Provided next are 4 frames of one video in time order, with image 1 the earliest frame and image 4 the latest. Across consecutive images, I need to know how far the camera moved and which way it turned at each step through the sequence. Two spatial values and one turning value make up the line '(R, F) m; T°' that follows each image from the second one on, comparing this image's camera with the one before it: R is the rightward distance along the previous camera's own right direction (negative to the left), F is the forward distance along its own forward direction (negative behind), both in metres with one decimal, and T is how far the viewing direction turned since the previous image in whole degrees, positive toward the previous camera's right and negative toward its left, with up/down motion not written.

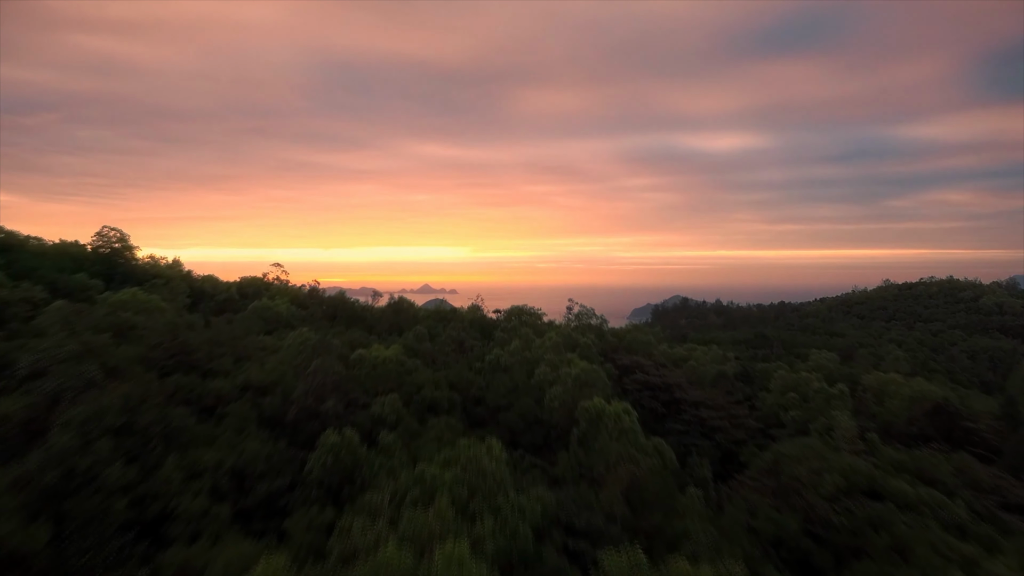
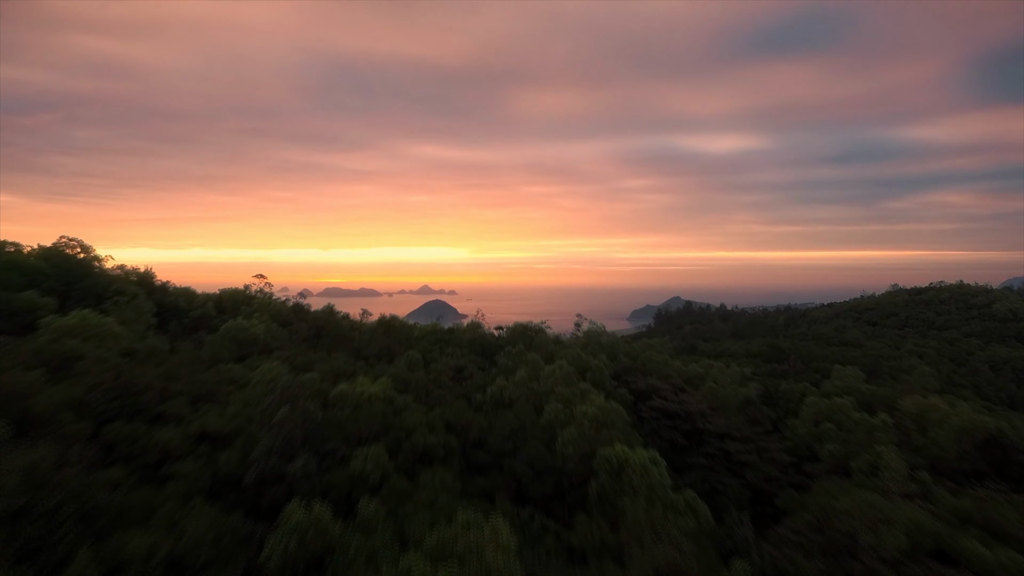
(-0.2, +1.0) m; 0°
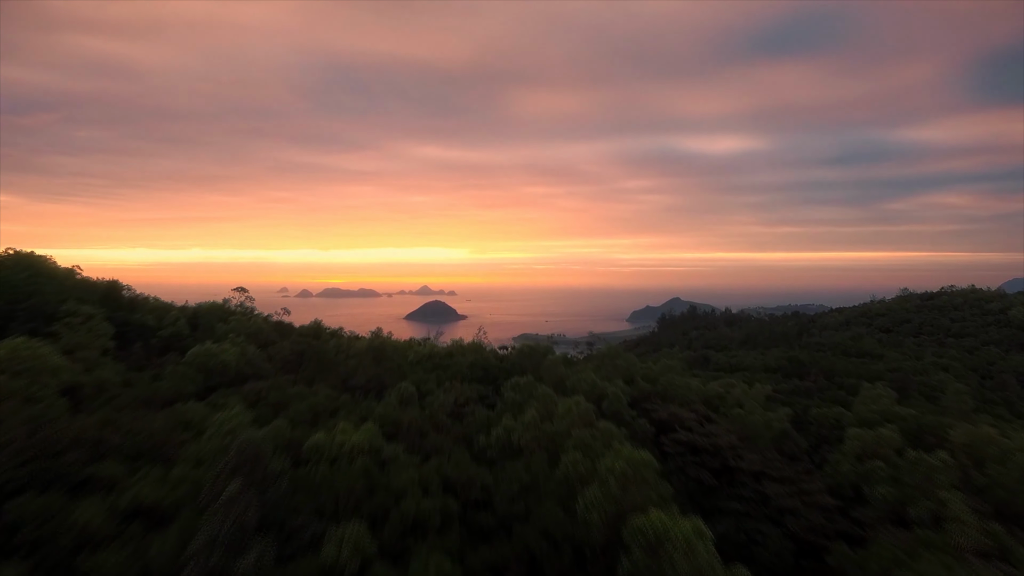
(-0.2, +1.1) m; 0°
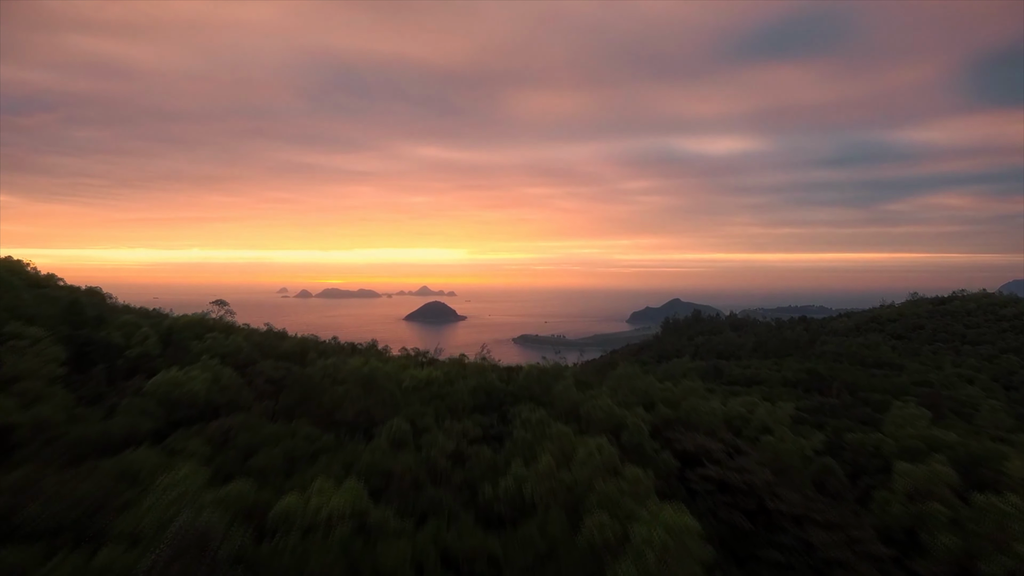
(-0.2, +1.0) m; 0°
